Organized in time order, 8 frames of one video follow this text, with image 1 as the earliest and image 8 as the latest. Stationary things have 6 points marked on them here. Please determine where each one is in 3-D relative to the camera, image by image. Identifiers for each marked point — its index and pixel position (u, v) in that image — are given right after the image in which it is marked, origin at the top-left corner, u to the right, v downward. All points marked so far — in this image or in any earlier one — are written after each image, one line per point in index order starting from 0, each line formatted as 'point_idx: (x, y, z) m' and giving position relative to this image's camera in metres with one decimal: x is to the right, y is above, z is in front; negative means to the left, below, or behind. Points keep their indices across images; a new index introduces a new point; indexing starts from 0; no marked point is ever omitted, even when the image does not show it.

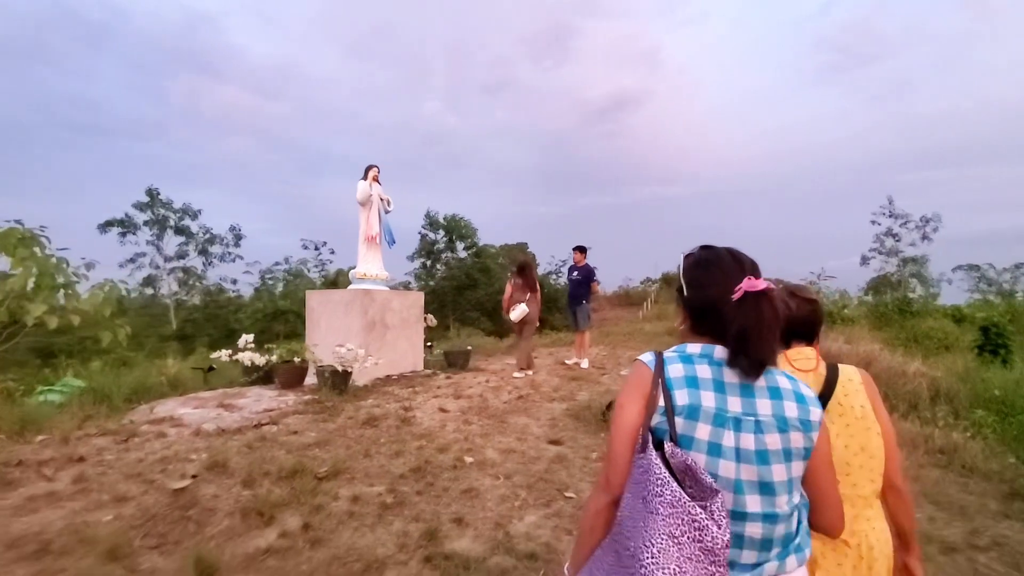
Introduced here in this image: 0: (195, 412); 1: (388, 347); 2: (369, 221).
0: (-4.1, -1.6, +6.7) m
1: (-2.2, -1.1, +9.3) m
2: (-2.7, +1.3, +9.9) m
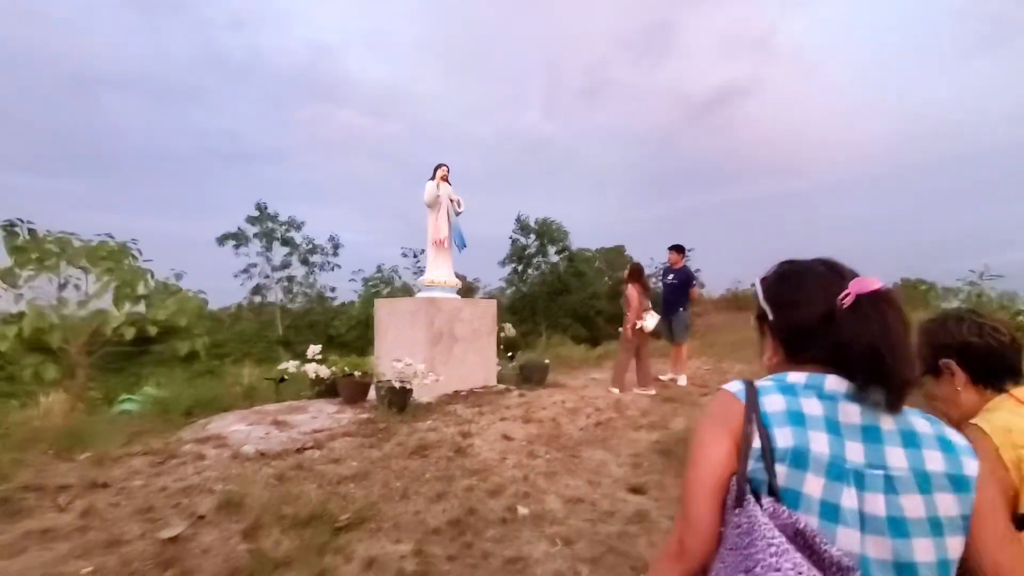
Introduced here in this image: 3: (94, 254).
0: (-3.2, -1.7, +6.3) m
1: (-0.9, -1.2, +8.5) m
2: (-1.3, +1.1, +9.2) m
3: (-6.7, +0.5, +8.3) m
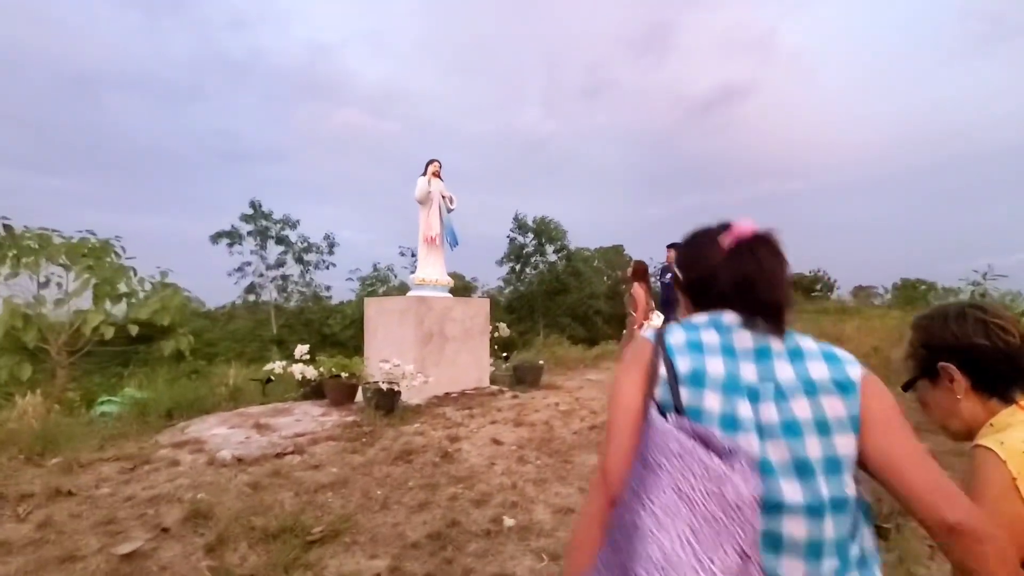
0: (-3.3, -1.7, +6.1) m
1: (-1.0, -1.2, +8.3) m
2: (-1.4, +1.2, +9.0) m
3: (-6.8, +0.6, +8.1) m
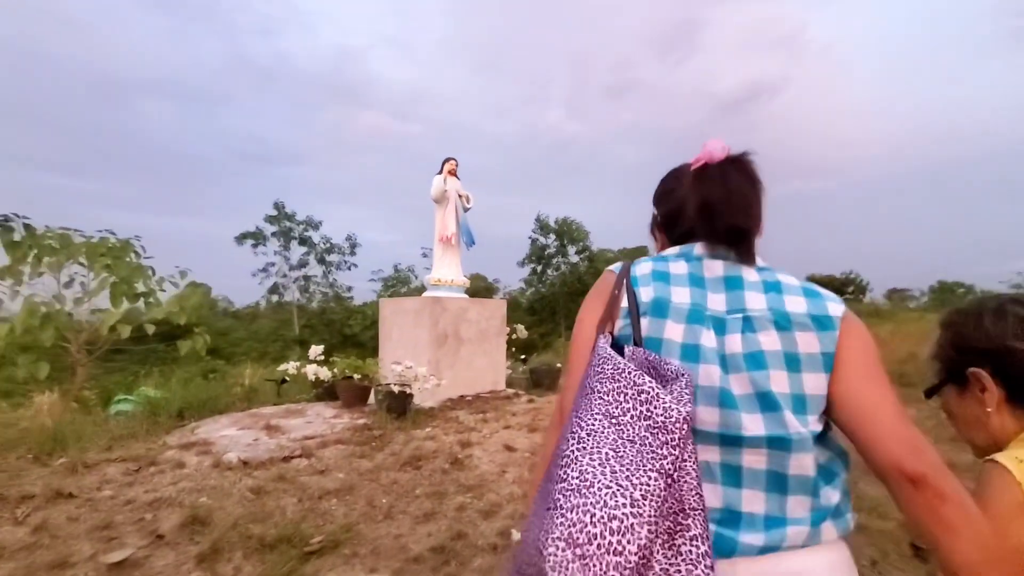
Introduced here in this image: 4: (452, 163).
0: (-3.2, -1.7, +6.0) m
1: (-0.8, -1.2, +8.1) m
2: (-1.2, +1.2, +8.8) m
3: (-6.5, +0.6, +8.1) m
4: (-1.0, +2.1, +8.9) m
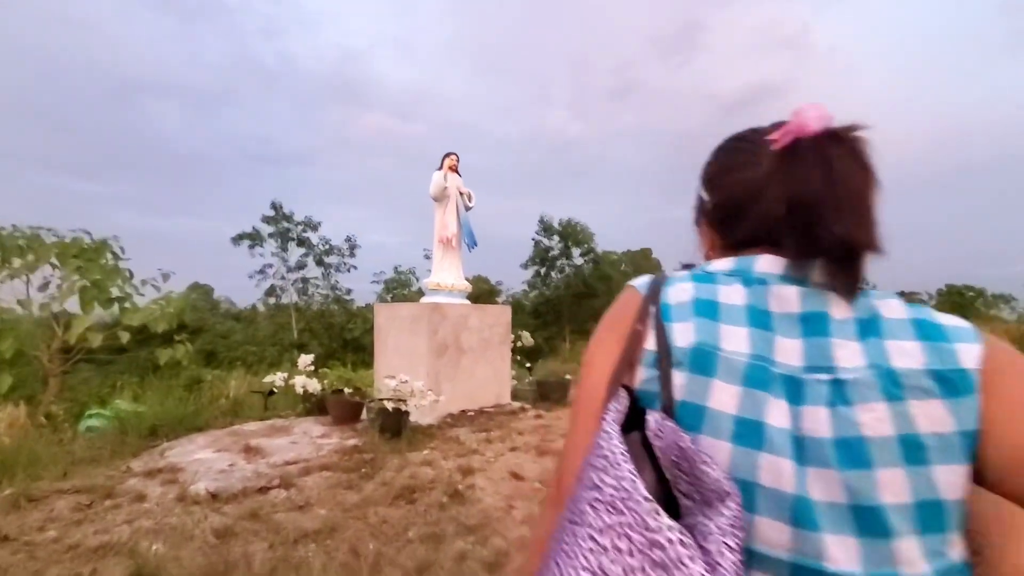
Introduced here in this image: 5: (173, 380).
0: (-3.1, -1.8, +5.3) m
1: (-0.7, -1.3, +7.4) m
2: (-1.1, +1.1, +8.2) m
3: (-6.4, +0.5, +7.5) m
4: (-0.9, +2.0, +8.2) m
5: (-5.4, -1.4, +8.2) m
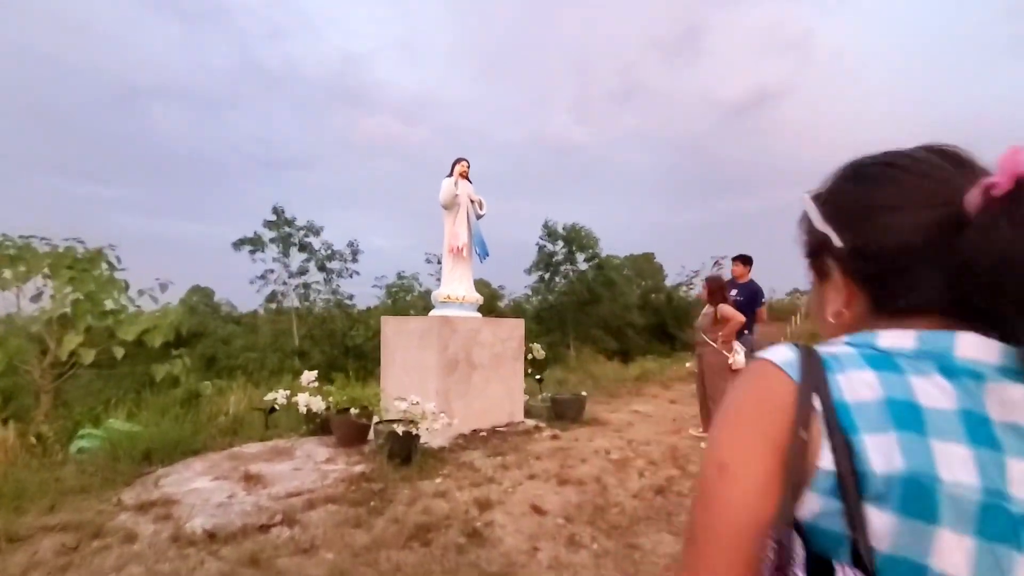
0: (-2.9, -1.9, +5.0) m
1: (-0.5, -1.4, +7.0) m
2: (-0.9, +0.9, +7.8) m
3: (-6.2, +0.4, +7.2) m
4: (-0.7, +1.9, +7.9) m
5: (-5.2, -1.6, +7.8) m
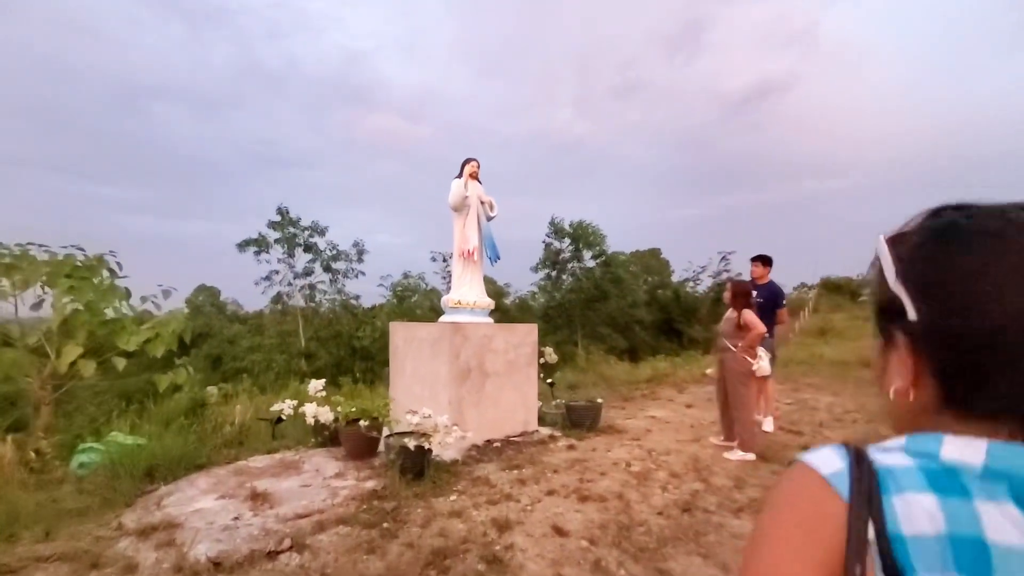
0: (-2.7, -2.0, +4.7) m
1: (-0.3, -1.5, +6.8) m
2: (-0.7, +0.8, +7.5) m
3: (-6.1, +0.2, +7.0) m
4: (-0.6, +1.8, +7.6) m
5: (-5.0, -1.7, +7.6) m
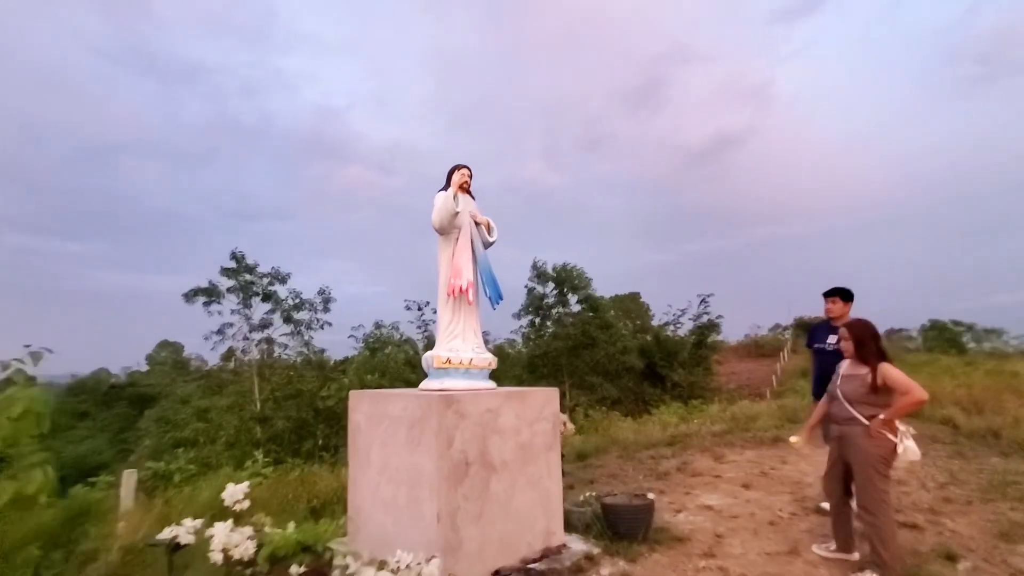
0: (-2.5, -2.3, +2.3) m
1: (-0.1, -2.0, +4.5) m
2: (-0.6, +0.3, +5.5) m
3: (-5.9, -0.4, +4.6) m
4: (-0.5, +1.3, +5.6) m
5: (-4.8, -2.3, +5.1) m
